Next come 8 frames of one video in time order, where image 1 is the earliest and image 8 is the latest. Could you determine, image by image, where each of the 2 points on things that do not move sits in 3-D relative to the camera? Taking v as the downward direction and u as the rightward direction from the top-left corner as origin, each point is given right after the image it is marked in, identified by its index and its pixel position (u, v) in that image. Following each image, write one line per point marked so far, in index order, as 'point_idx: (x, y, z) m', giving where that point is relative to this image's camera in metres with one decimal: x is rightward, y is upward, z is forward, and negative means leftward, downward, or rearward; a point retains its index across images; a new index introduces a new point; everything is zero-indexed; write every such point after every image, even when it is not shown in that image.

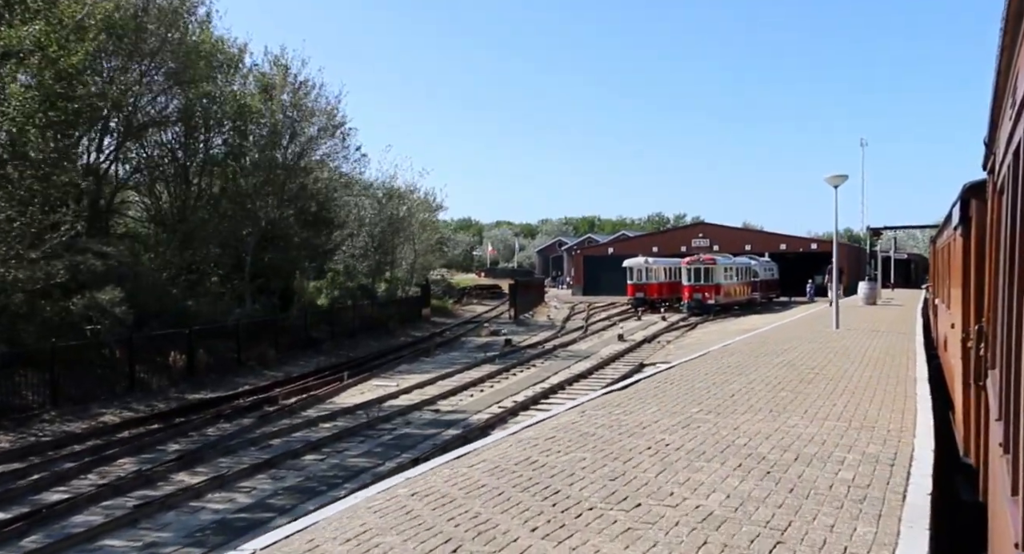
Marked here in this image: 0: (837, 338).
0: (+7.4, -1.4, +18.5) m
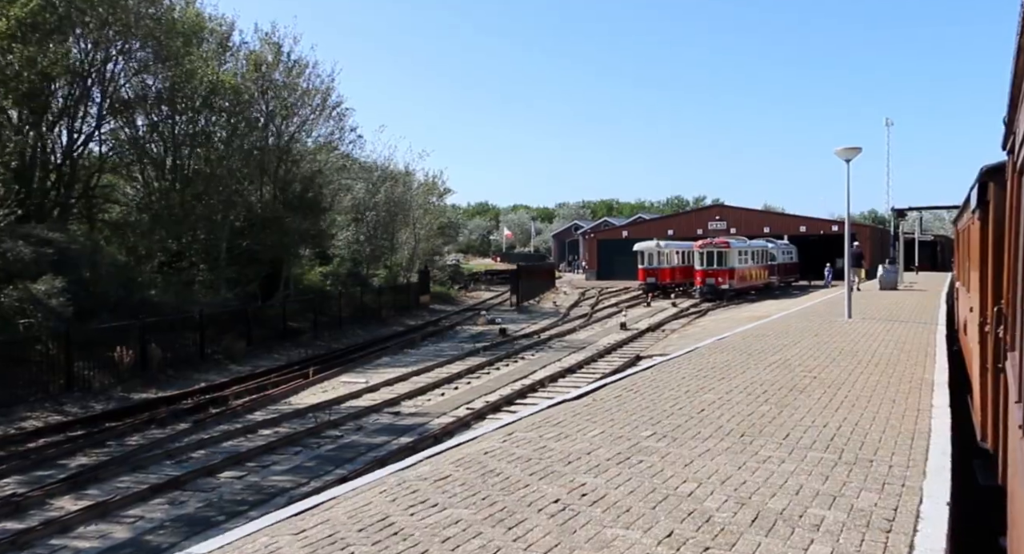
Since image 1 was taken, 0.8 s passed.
0: (+6.9, -1.0, +16.7) m
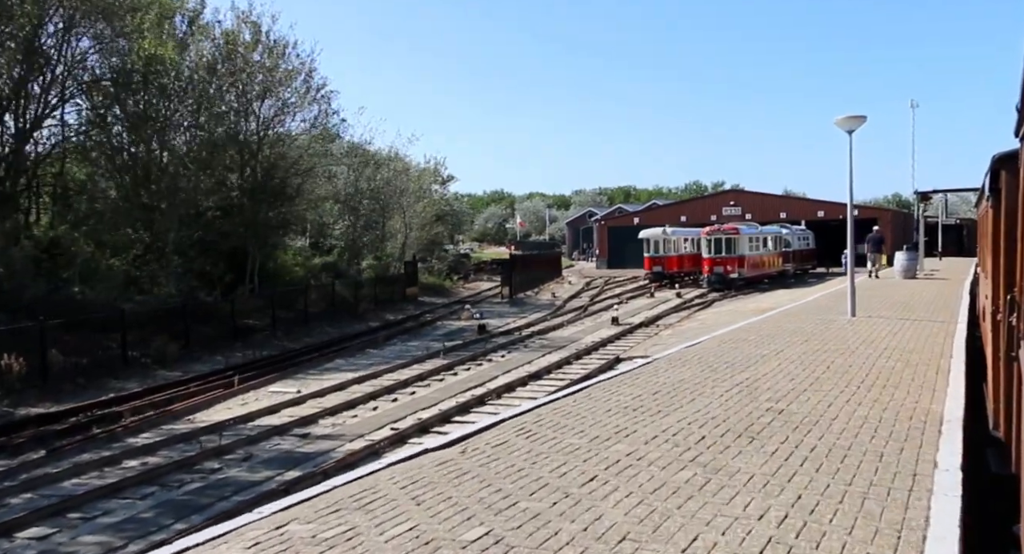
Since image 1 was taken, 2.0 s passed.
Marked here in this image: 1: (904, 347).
0: (+5.9, -0.9, +14.3) m
1: (+5.8, -1.0, +11.7) m
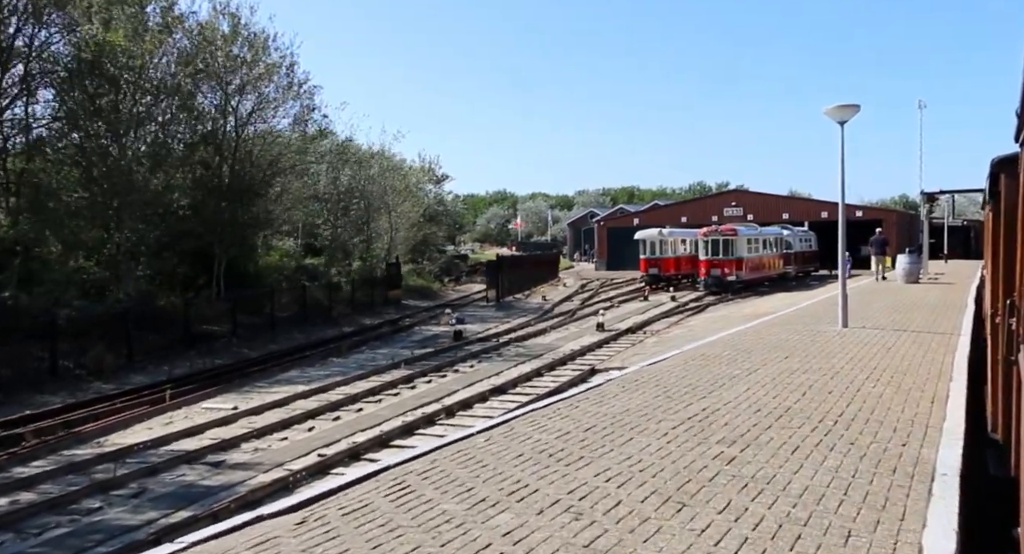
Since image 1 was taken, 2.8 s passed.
0: (+5.2, -1.0, +12.8) m
1: (+5.0, -1.1, +10.2) m
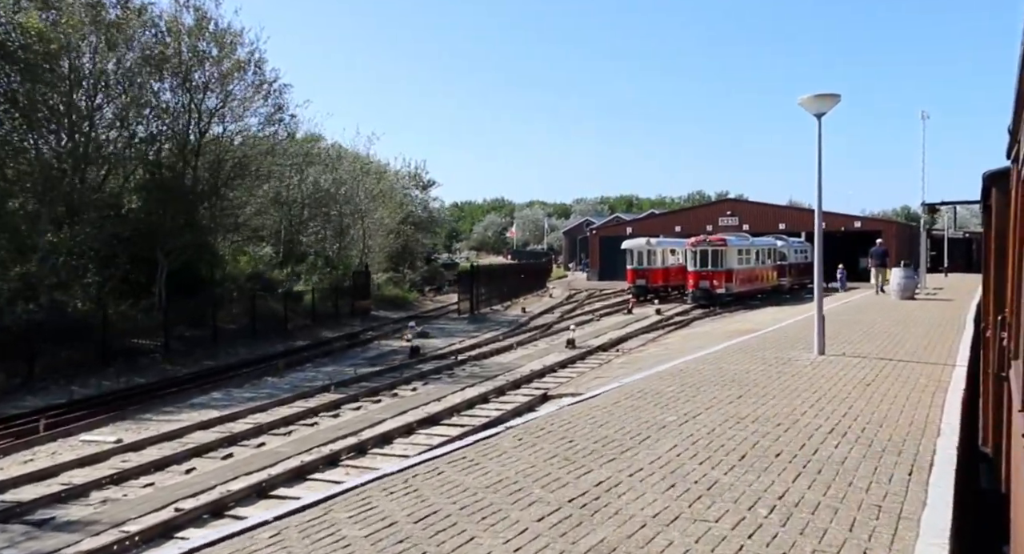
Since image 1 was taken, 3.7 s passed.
0: (+4.0, -1.3, +10.9) m
1: (+3.8, -1.3, +8.3) m
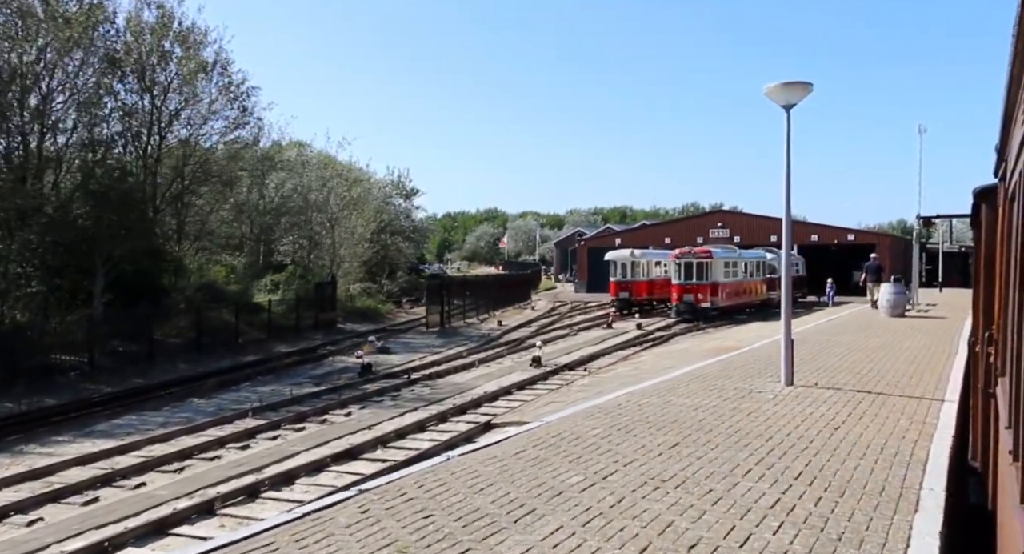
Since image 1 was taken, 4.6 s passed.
0: (+2.9, -1.5, +9.2) m
1: (+2.8, -1.5, +6.6) m
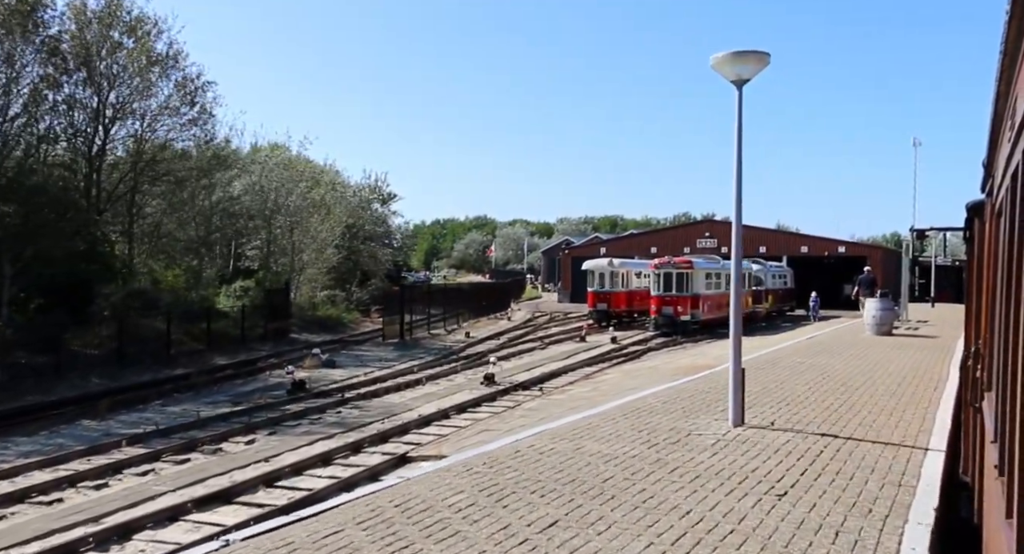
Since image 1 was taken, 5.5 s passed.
0: (+1.7, -1.6, +7.2) m
1: (+1.6, -1.6, +4.7) m
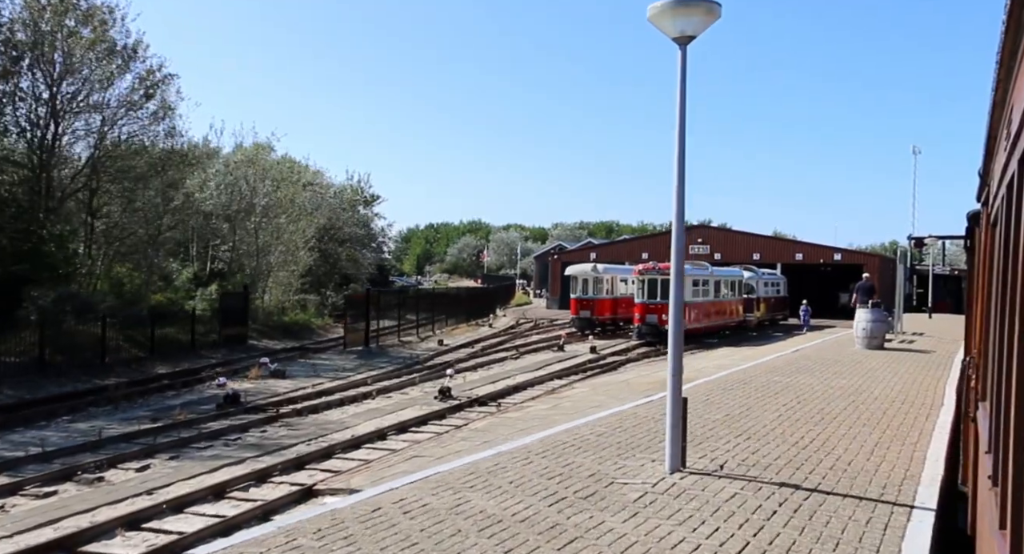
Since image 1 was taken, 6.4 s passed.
0: (+0.7, -1.7, +5.5) m
1: (+0.6, -1.7, +2.9) m
